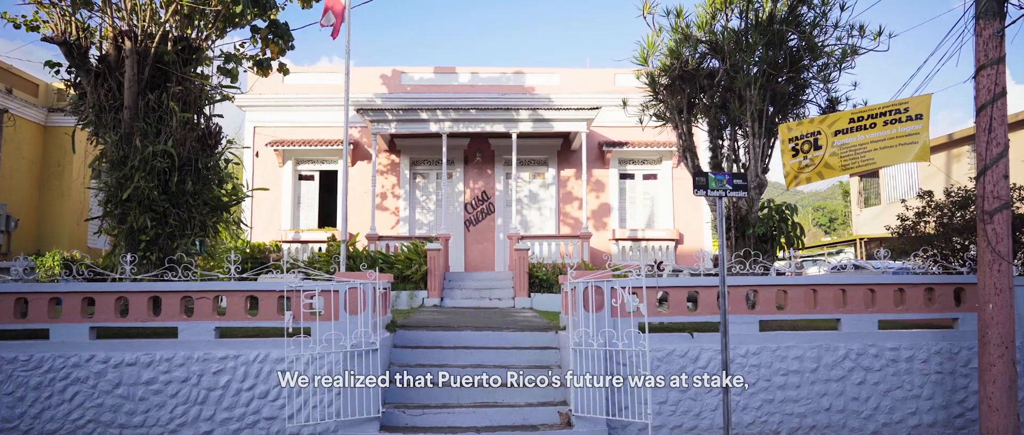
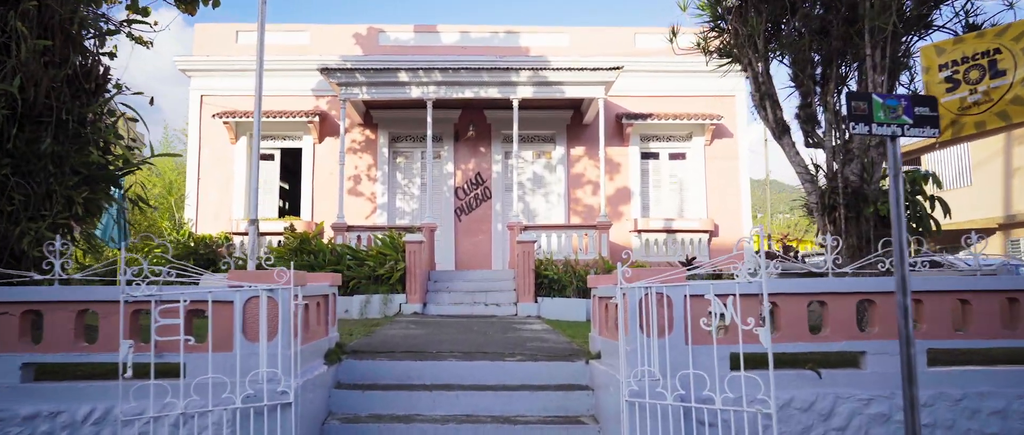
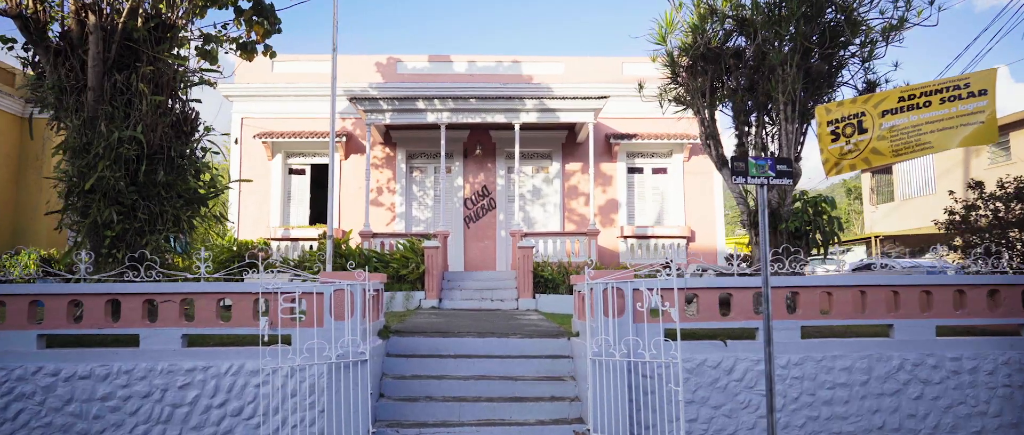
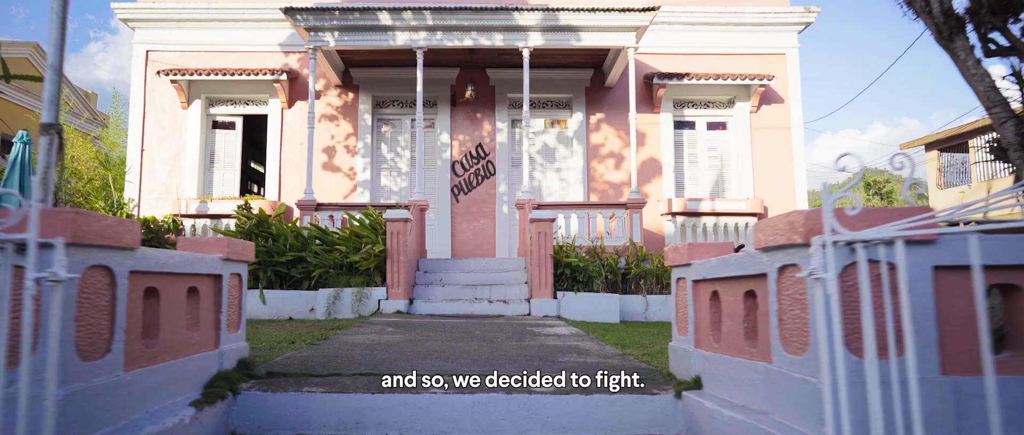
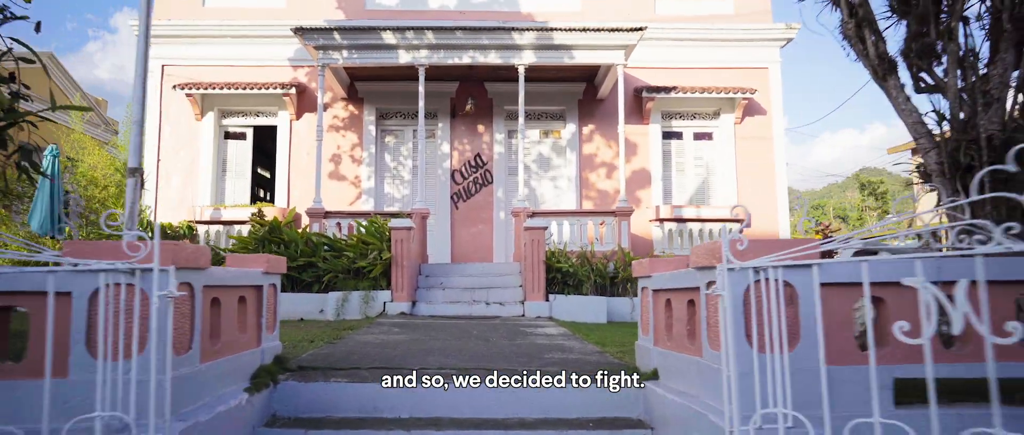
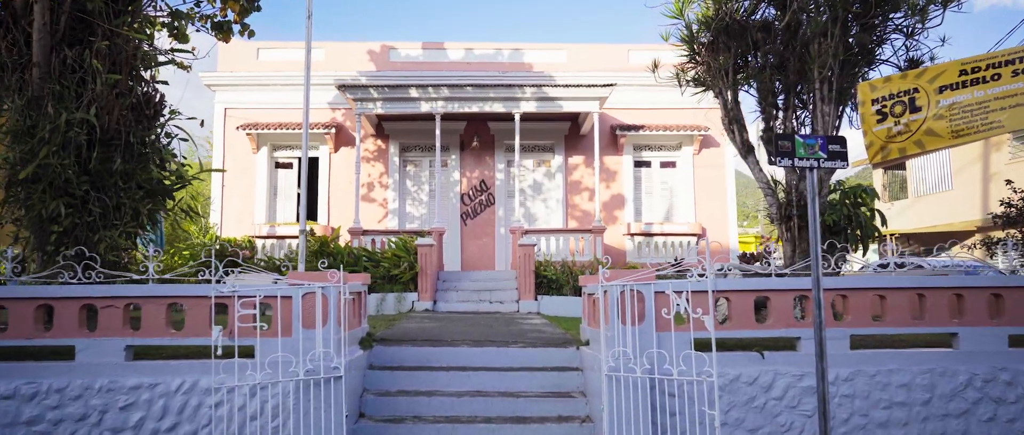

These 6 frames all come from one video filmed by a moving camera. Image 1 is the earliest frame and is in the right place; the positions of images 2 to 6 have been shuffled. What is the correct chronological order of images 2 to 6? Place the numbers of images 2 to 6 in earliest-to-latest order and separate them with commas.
3, 6, 2, 5, 4
